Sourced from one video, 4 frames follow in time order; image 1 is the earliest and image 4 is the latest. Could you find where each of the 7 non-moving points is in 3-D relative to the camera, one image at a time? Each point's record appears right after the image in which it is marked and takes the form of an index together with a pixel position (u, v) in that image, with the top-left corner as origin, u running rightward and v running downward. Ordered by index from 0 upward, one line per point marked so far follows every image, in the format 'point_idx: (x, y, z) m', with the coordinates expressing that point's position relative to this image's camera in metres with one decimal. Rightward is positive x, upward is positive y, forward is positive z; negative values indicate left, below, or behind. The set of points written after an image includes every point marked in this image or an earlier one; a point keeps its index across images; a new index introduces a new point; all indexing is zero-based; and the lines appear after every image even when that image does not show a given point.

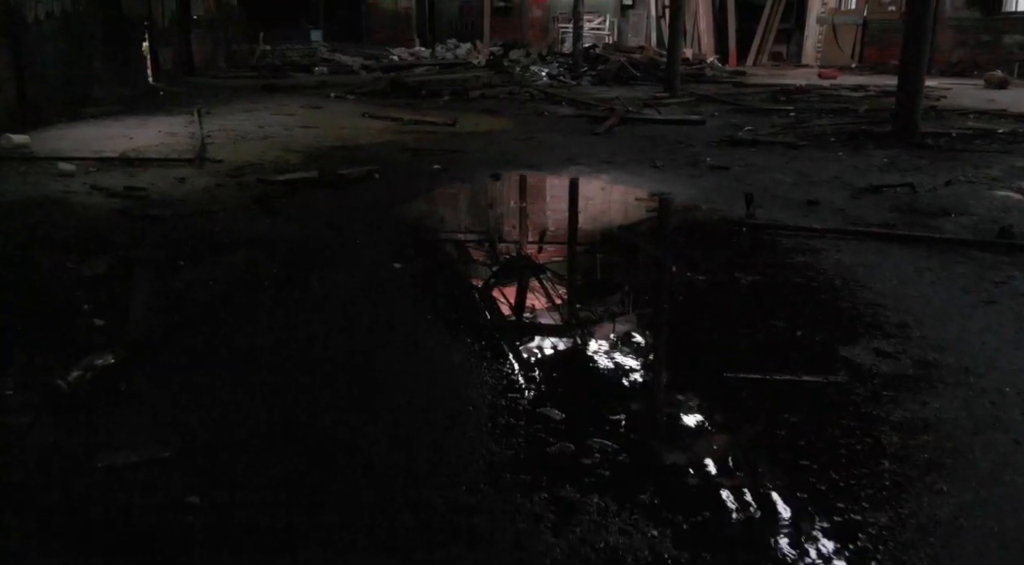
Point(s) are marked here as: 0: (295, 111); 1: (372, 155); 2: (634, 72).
0: (-2.6, +2.1, +10.6) m
1: (-1.3, +1.1, +7.3) m
2: (+2.4, +4.2, +17.5) m
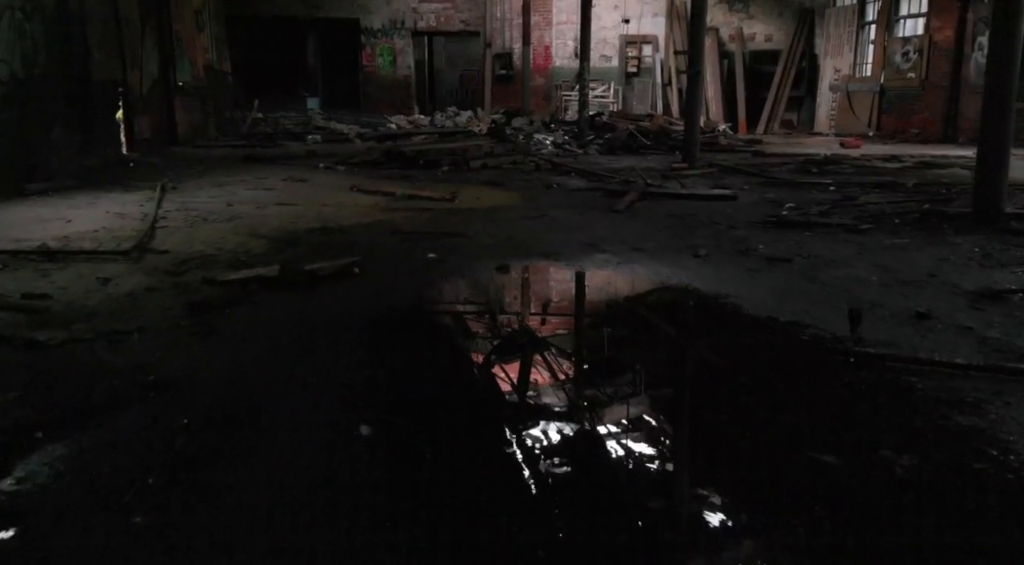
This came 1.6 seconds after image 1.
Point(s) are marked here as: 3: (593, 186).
0: (-2.6, +1.0, +9.4) m
1: (-1.2, +0.3, +6.1) m
2: (+2.5, +2.7, +16.5) m
3: (+0.9, +1.1, +10.2) m
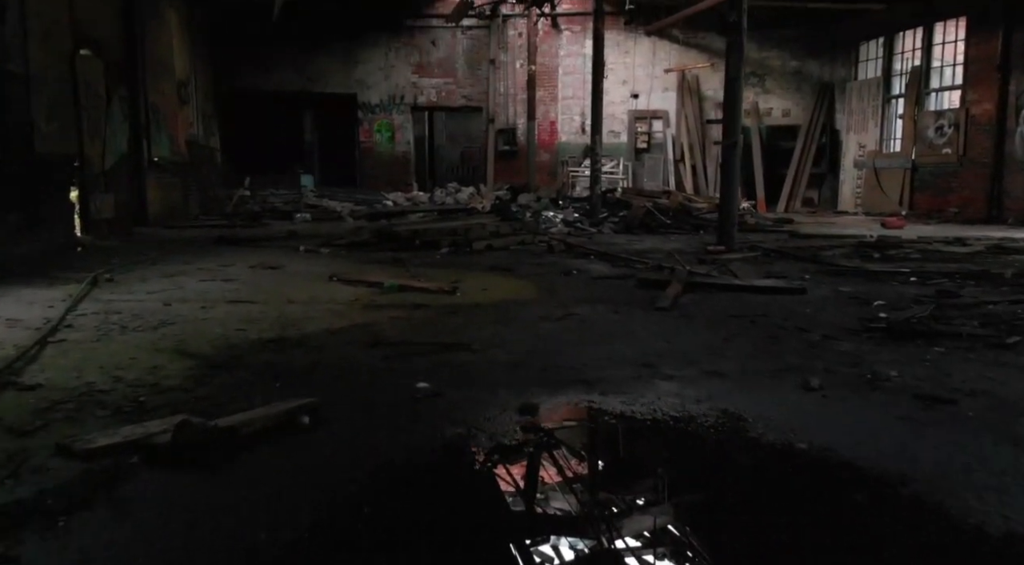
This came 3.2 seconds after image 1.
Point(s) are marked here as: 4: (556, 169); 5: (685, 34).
0: (-2.4, +0.1, +7.7) m
1: (-1.1, -0.4, +4.4) m
2: (+2.6, +1.1, +15.0) m
3: (+1.1, +0.1, +8.5) m
4: (+1.0, +2.6, +20.0) m
5: (+3.8, +5.5, +19.6) m
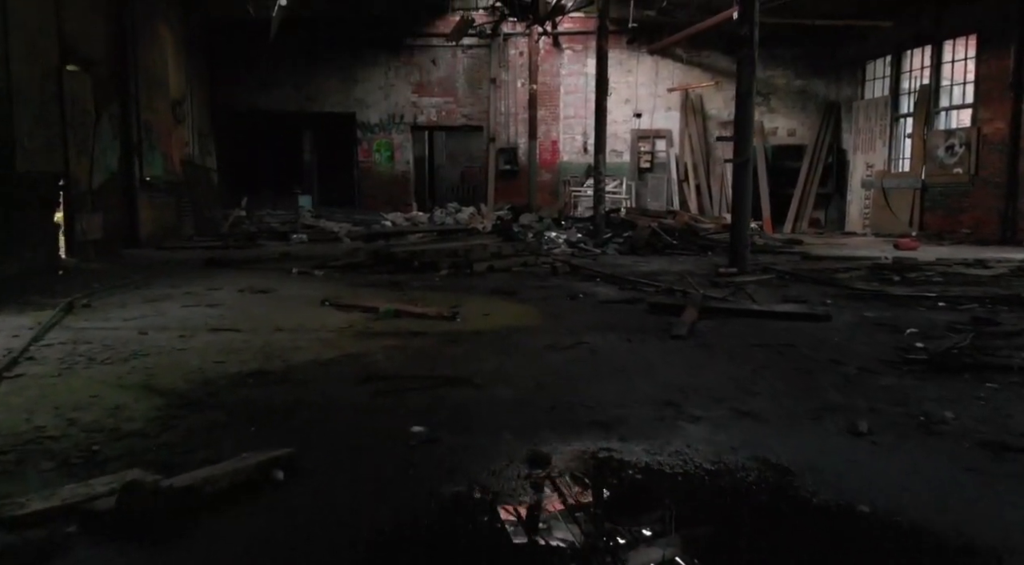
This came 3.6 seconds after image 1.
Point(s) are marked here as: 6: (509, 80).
0: (-2.4, -0.1, +7.3) m
1: (-1.0, -0.5, +3.9) m
2: (+2.6, +0.7, +14.6) m
3: (+1.1, -0.1, +8.1) m
4: (+1.1, +2.1, +19.6) m
5: (+3.9, +5.0, +19.3) m
6: (-0.1, +4.5, +19.4) m
